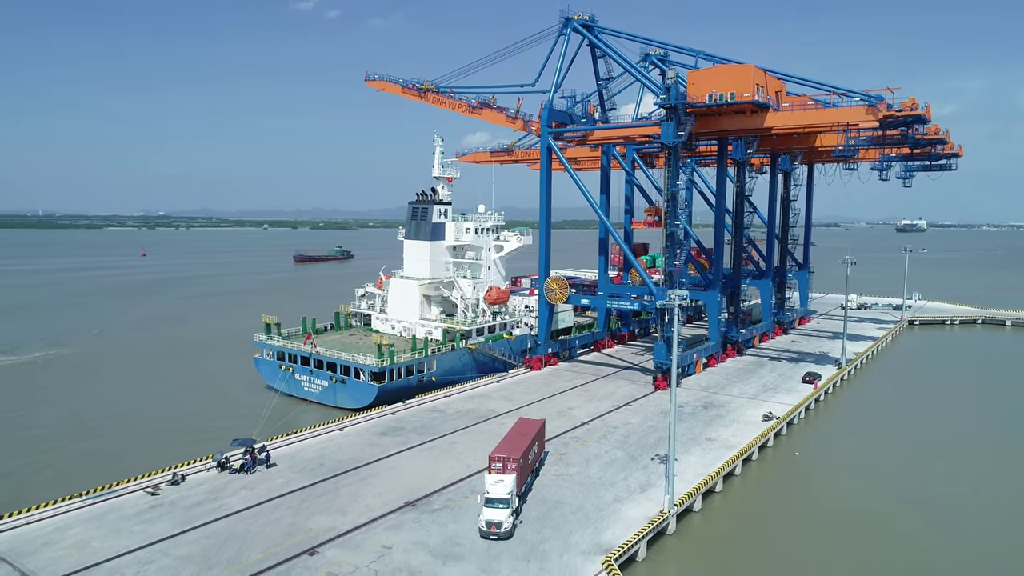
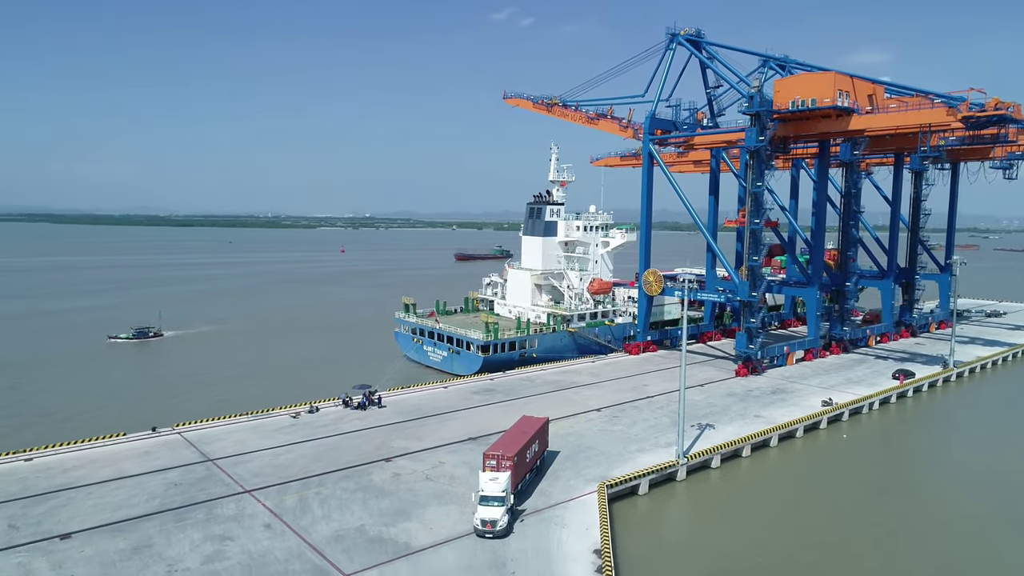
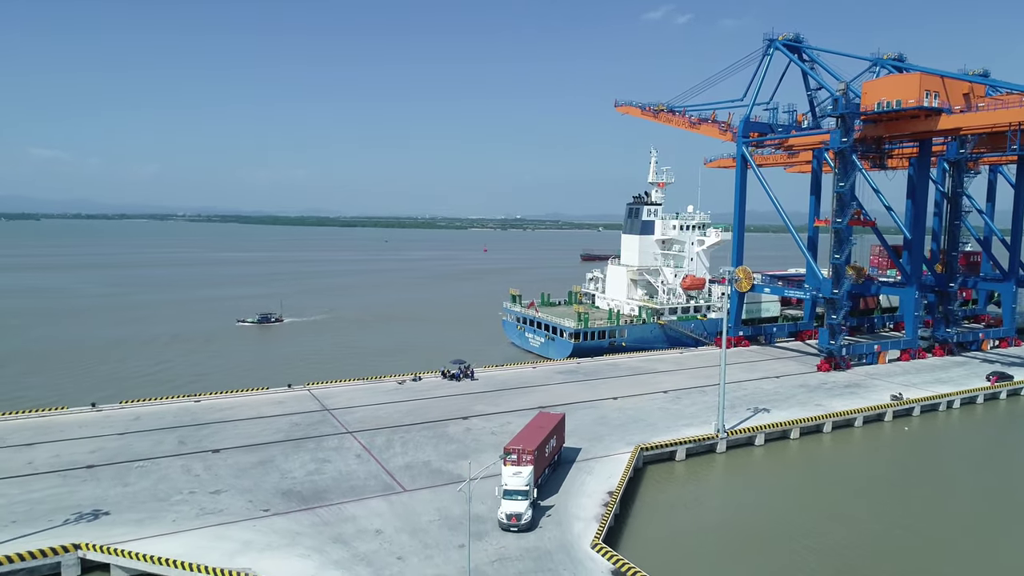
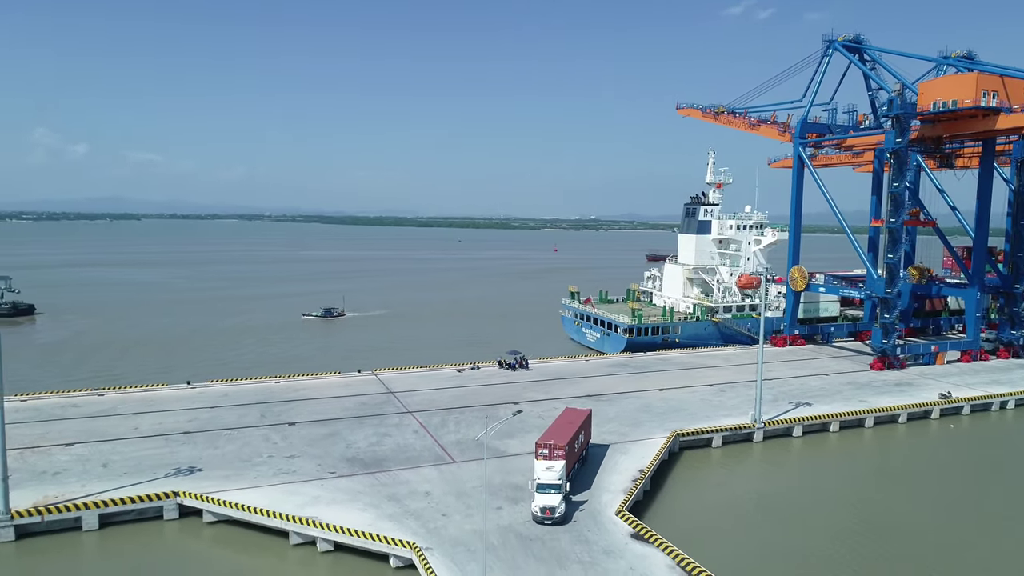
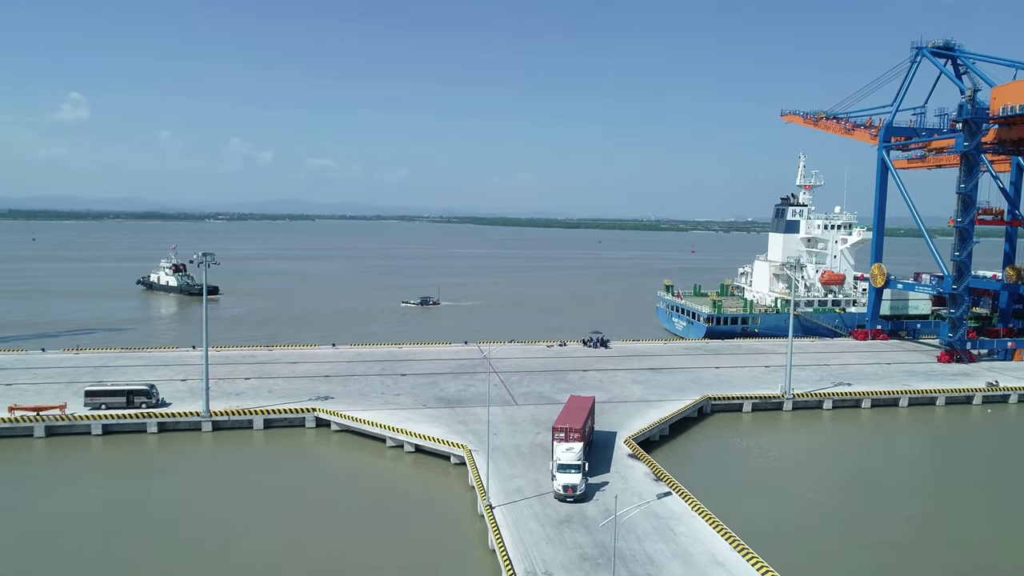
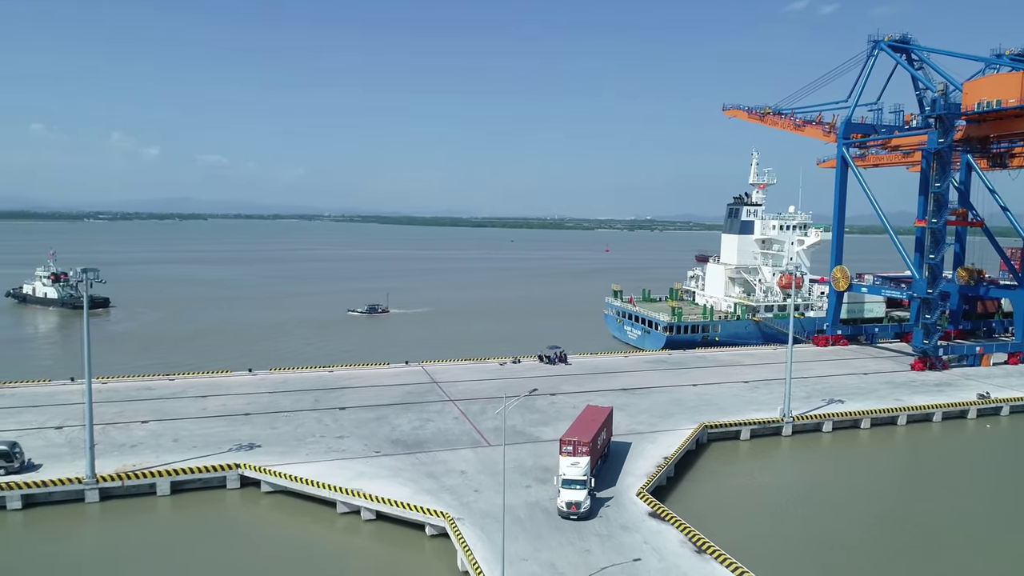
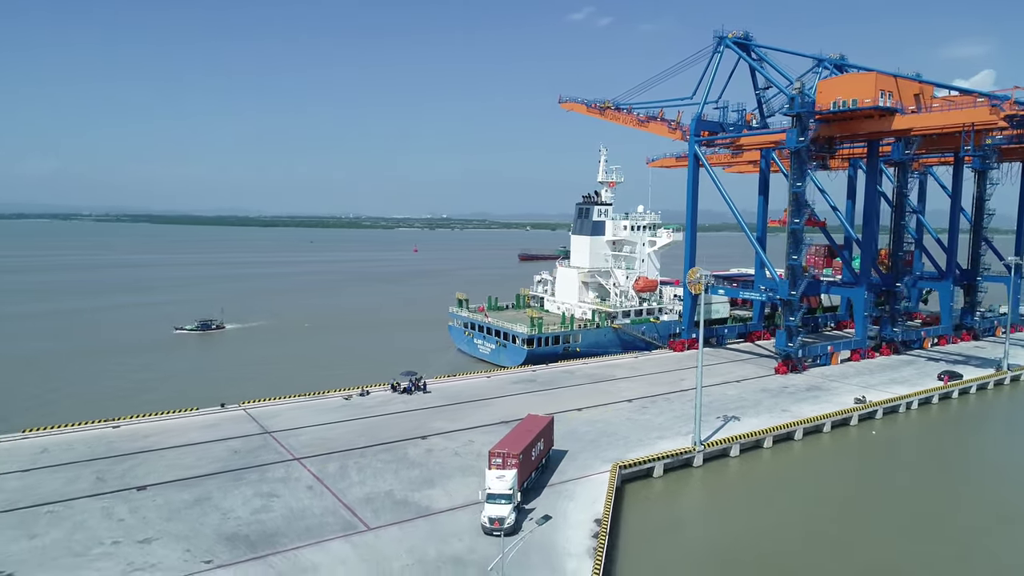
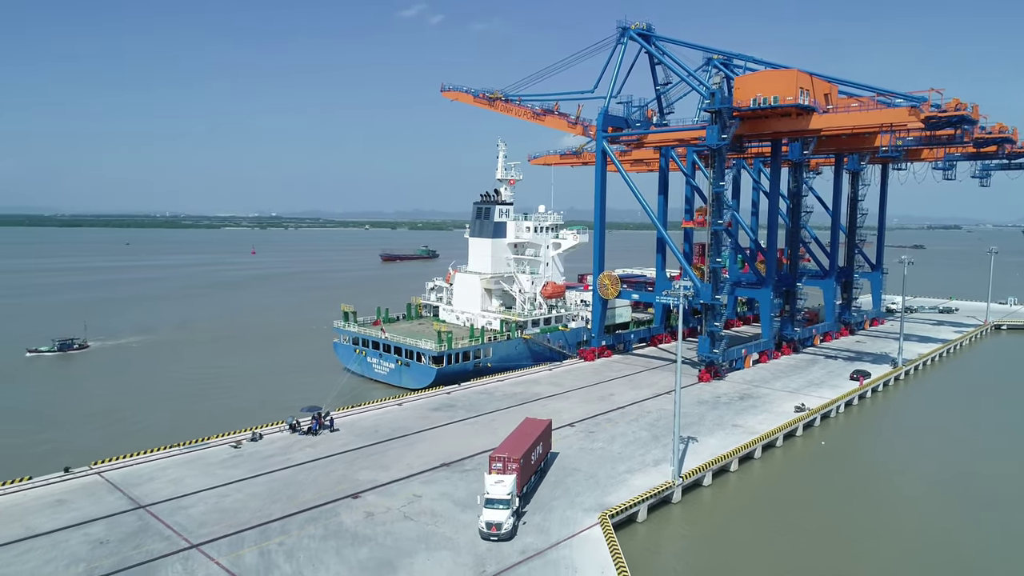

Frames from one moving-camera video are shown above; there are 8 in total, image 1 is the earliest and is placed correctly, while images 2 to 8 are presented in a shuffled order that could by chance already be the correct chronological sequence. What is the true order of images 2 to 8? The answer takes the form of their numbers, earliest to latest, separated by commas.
8, 2, 7, 3, 4, 6, 5
